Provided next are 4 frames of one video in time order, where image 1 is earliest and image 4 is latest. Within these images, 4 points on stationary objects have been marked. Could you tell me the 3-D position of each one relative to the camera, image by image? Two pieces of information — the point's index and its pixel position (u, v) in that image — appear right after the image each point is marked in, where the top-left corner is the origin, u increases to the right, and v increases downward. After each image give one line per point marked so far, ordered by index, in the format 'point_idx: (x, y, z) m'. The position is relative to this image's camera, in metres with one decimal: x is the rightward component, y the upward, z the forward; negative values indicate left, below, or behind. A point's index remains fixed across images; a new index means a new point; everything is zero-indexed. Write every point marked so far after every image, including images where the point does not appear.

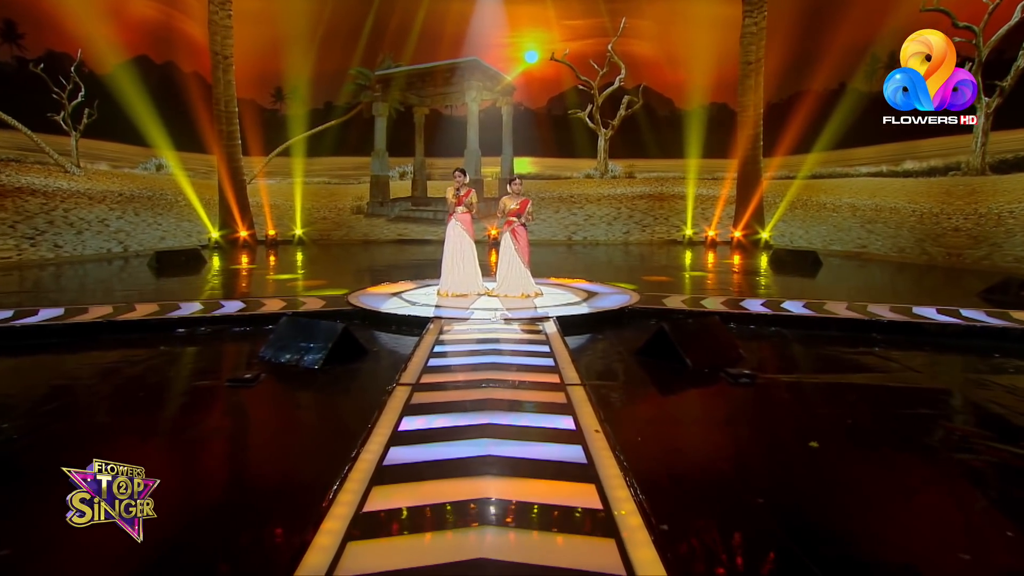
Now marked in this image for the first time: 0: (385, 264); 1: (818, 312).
0: (-2.1, +0.4, +10.3) m
1: (+2.2, -0.2, +4.3) m
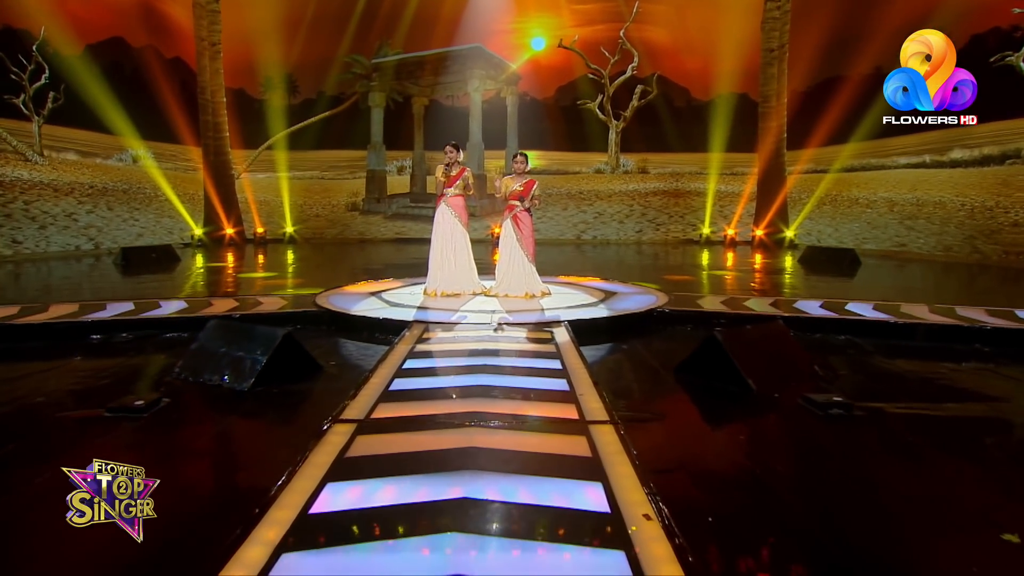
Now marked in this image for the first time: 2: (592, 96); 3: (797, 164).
0: (-2.0, +0.4, +9.5) m
1: (+2.2, -0.2, +3.5) m
2: (+1.6, +3.8, +12.2) m
3: (+5.0, +2.2, +11.0) m
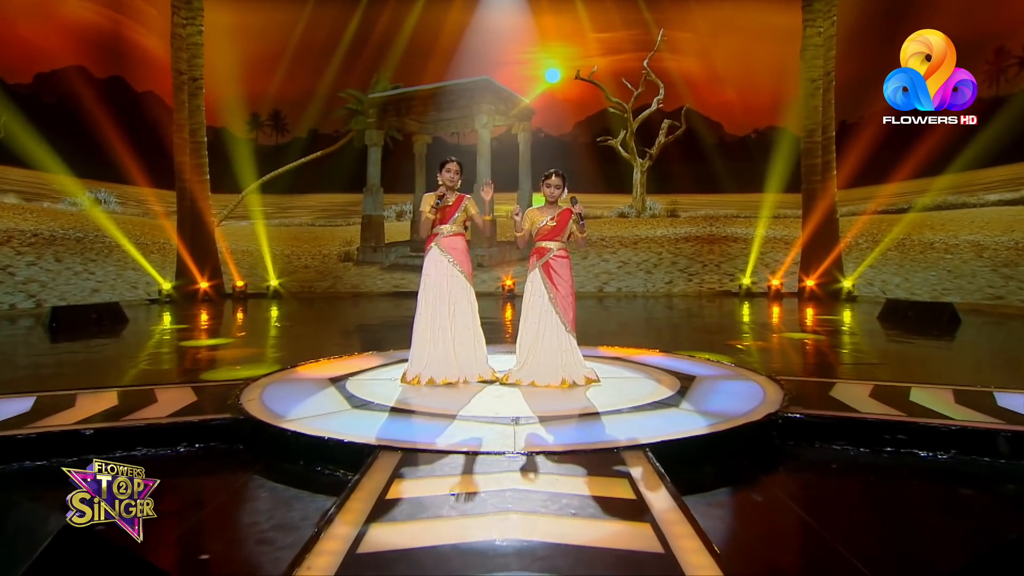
0: (-1.8, -0.4, +8.1) m
1: (+2.3, -0.5, +2.0) m
2: (+1.8, +2.8, +11.0) m
3: (+5.2, +1.3, +9.6) m
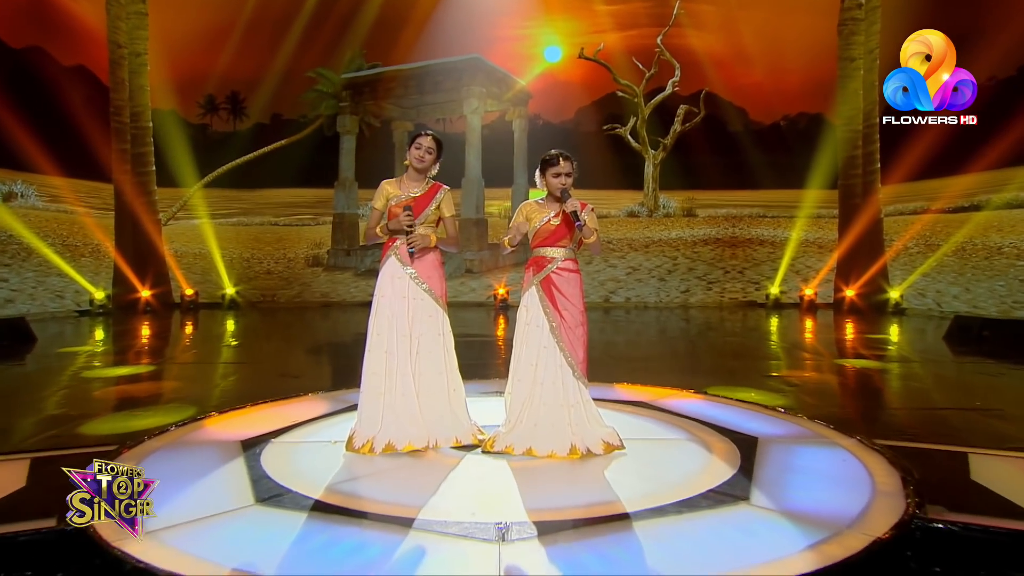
0: (-1.9, -0.6, +6.7) m
1: (+2.2, -0.6, +0.6) m
2: (+1.7, +2.6, +9.7) m
3: (+5.1, +1.1, +8.3) m
